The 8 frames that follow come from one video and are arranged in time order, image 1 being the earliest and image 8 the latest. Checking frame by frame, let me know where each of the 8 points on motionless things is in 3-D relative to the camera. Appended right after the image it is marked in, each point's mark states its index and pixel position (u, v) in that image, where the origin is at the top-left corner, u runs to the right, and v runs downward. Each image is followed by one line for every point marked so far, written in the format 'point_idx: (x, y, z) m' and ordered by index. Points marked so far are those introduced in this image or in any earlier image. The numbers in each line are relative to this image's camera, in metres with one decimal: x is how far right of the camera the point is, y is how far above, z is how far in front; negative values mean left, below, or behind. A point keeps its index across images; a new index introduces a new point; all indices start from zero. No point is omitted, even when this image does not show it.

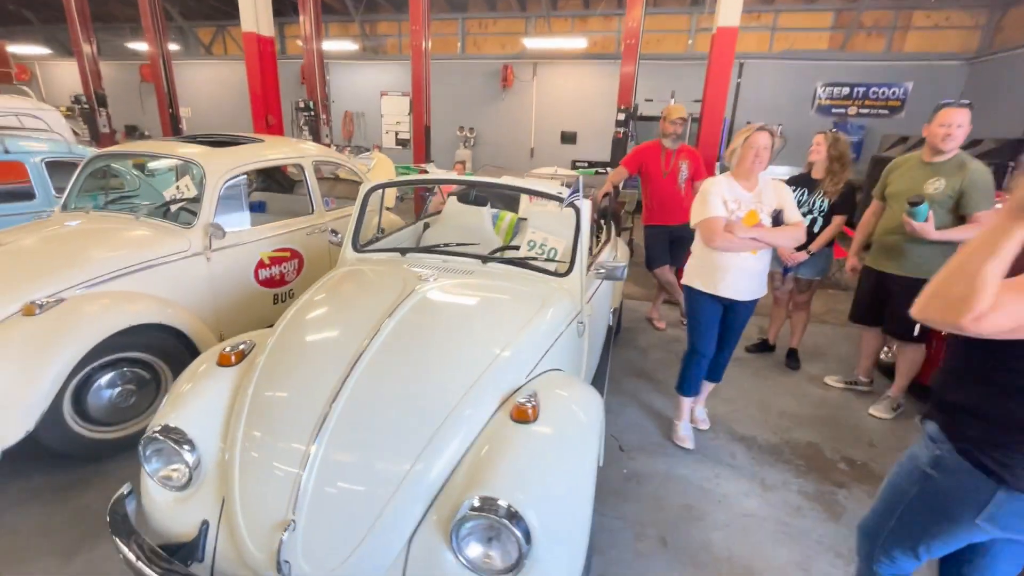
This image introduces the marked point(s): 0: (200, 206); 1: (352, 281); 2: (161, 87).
0: (-2.0, +0.5, +3.1) m
1: (-0.7, 0.0, +2.3) m
2: (-6.5, +3.7, +8.8) m
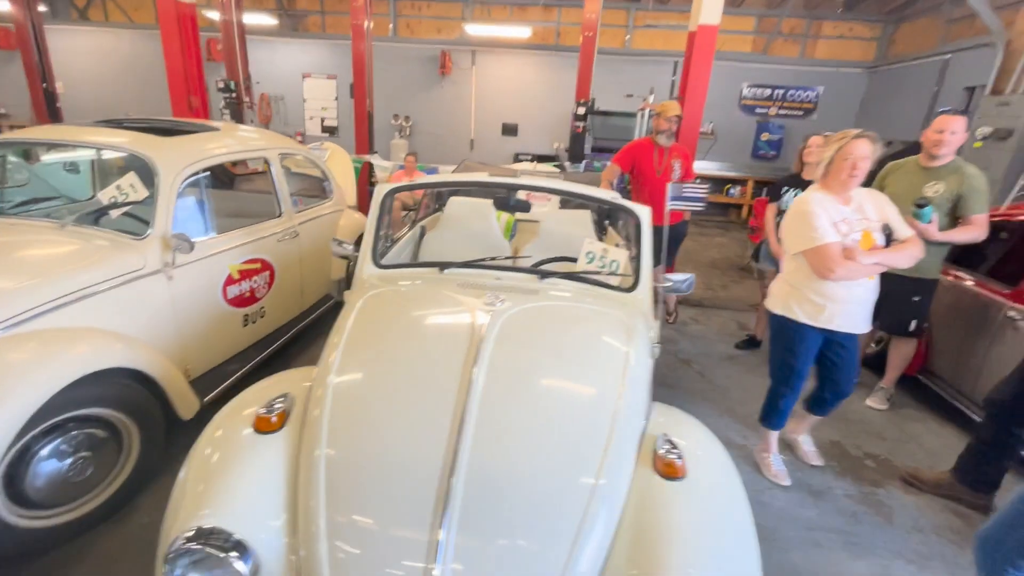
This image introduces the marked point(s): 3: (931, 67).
0: (-1.8, +0.4, +2.5) m
1: (-0.4, -0.1, +2.0) m
2: (-7.4, +3.5, +7.3) m
3: (+7.6, +4.0, +8.6) m
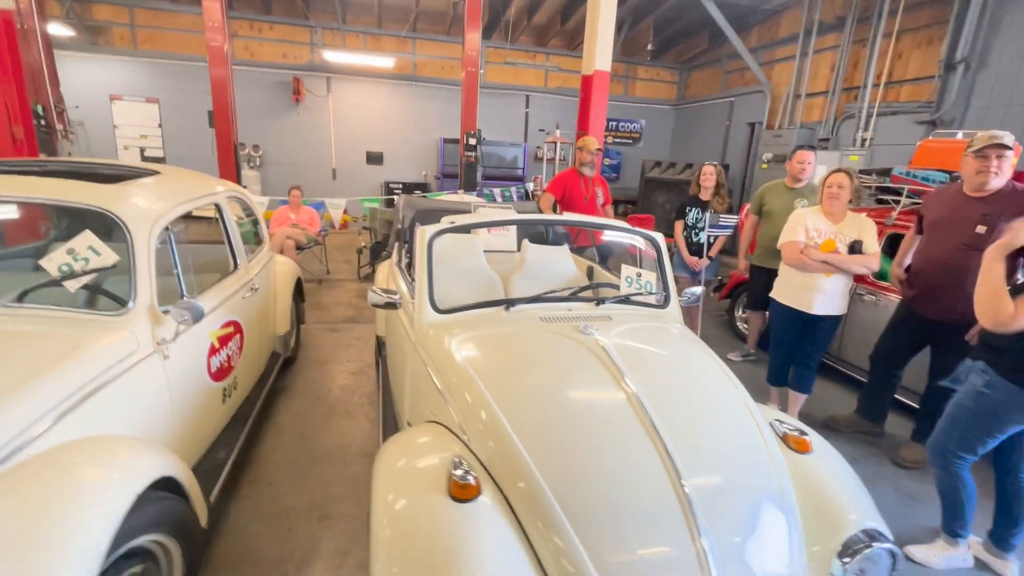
0: (-1.6, 0.0, +2.0) m
1: (0.0, -0.2, +2.0) m
2: (-8.7, +2.3, +4.8) m
3: (+4.8, +4.2, +11.0) m
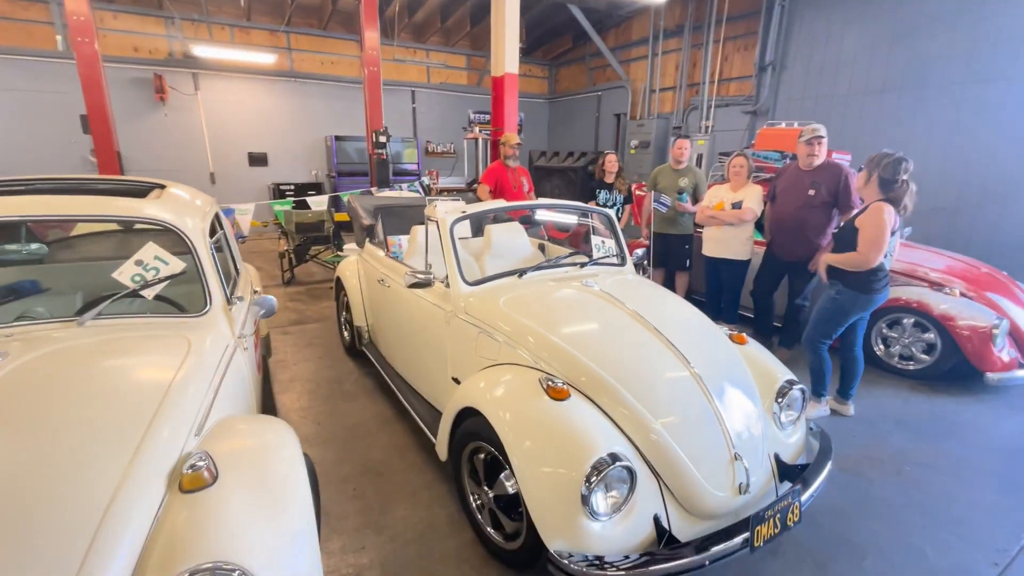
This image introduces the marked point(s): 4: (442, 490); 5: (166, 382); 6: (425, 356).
0: (-1.4, 0.0, +2.2) m
1: (+0.2, -0.1, +2.6) m
2: (-9.2, +1.4, +3.0) m
3: (+2.0, +4.9, +12.4) m
4: (-0.4, -1.1, +2.7) m
5: (-1.3, -0.3, +1.7) m
6: (-0.5, -0.4, +2.9) m
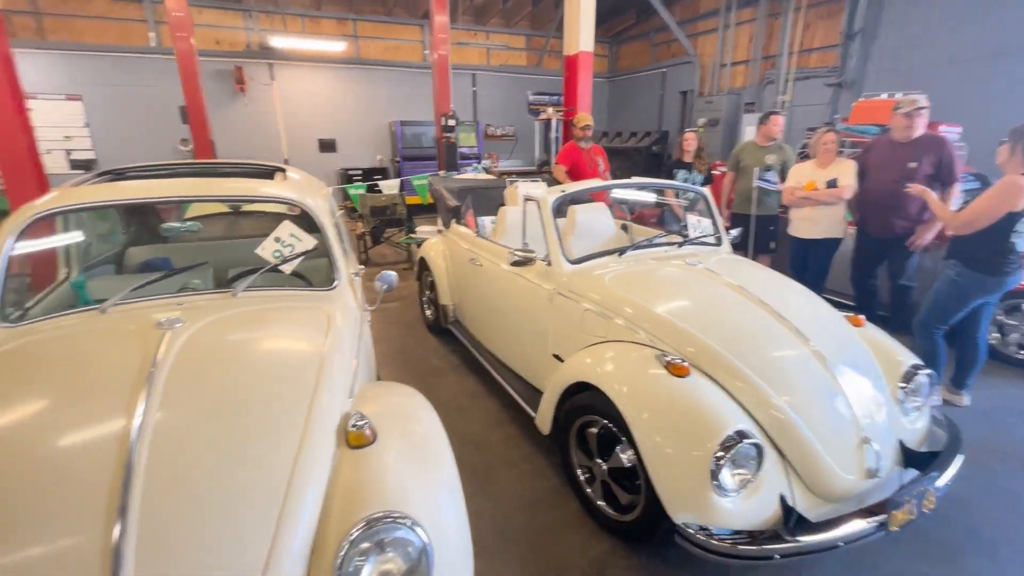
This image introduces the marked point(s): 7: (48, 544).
0: (-0.9, +0.1, +2.3) m
1: (+0.7, 0.0, +2.6) m
2: (-8.5, +1.7, +3.8) m
3: (+3.6, +5.3, +12.0) m
4: (+0.2, -1.0, +2.7) m
5: (-0.8, -0.2, +1.9) m
6: (+0.1, -0.3, +3.0) m
7: (-1.2, -0.6, +1.2) m
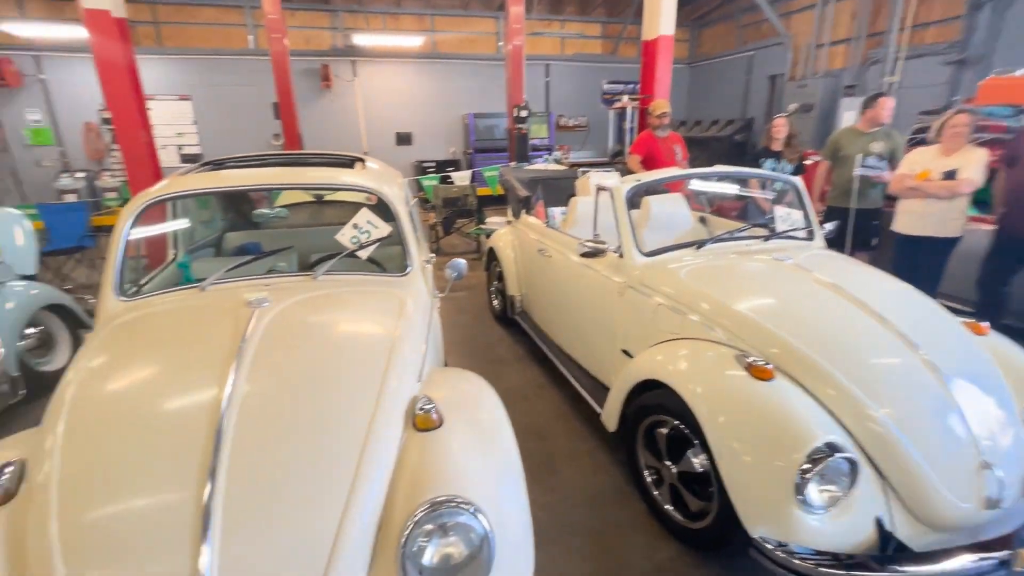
0: (-0.5, +0.2, +2.4) m
1: (+1.1, +0.1, +2.4) m
2: (-7.9, +2.0, +4.9) m
3: (+5.4, +5.4, +11.3) m
4: (+0.5, -1.0, +2.7) m
5: (-0.5, -0.2, +1.9) m
6: (+0.5, -0.2, +2.9) m
7: (-1.0, -0.6, +1.3) m
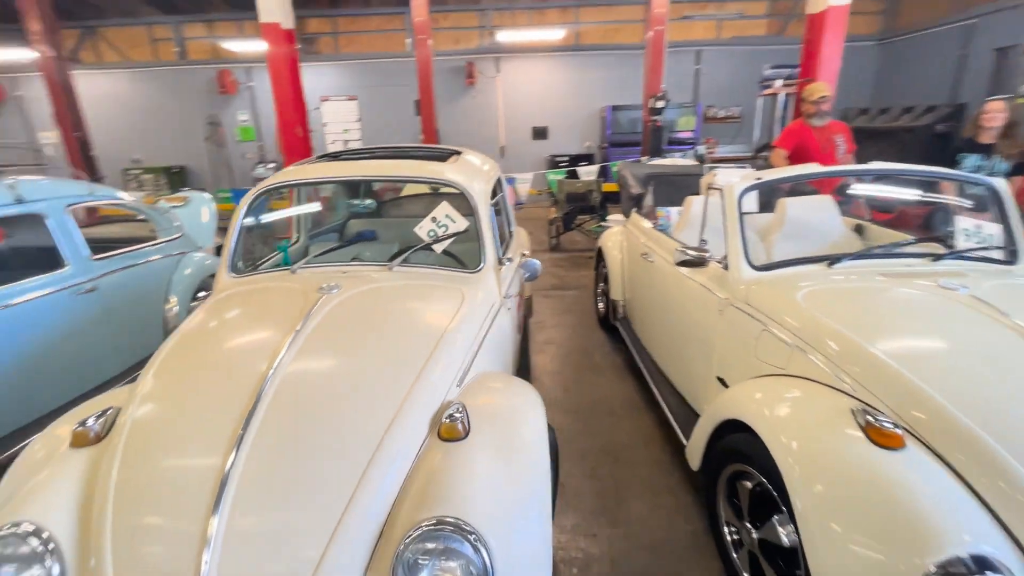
0: (-0.2, +0.2, +2.3) m
1: (+1.4, -0.1, +1.9) m
2: (-6.3, +2.6, +6.8) m
3: (+8.4, +4.9, +9.1) m
4: (+0.9, -1.0, +2.3) m
5: (-0.3, -0.2, +1.9) m
6: (+0.9, -0.3, +2.6) m
7: (-1.0, -0.5, +1.4) m
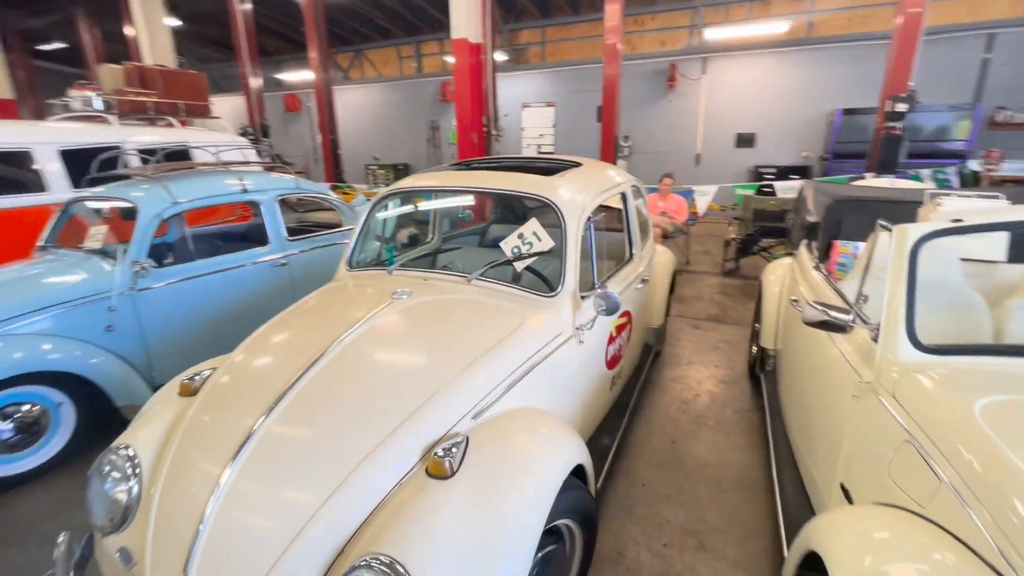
0: (+0.2, +0.1, +2.1) m
1: (+1.5, -0.4, +1.1) m
2: (-3.3, +3.1, +8.6) m
3: (+11.3, +3.3, +5.0) m
4: (+1.0, -1.3, +1.8) m
5: (-0.1, -0.2, +1.8) m
6: (+1.3, -0.6, +1.9) m
7: (-0.9, -0.5, +1.6) m
